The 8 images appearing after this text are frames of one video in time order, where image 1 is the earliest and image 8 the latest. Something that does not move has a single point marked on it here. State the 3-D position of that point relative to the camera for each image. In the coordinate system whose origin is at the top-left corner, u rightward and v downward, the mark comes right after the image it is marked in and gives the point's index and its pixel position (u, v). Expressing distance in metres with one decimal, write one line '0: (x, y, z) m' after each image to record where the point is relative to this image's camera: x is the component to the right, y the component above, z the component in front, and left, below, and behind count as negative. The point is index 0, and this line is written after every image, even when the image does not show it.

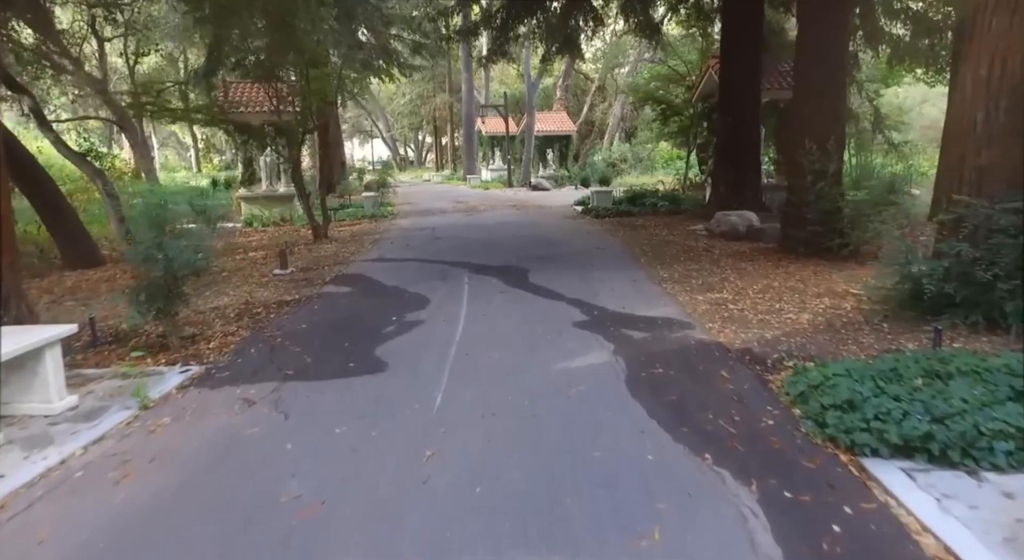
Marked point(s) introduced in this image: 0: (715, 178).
0: (+4.2, +2.1, +12.0) m
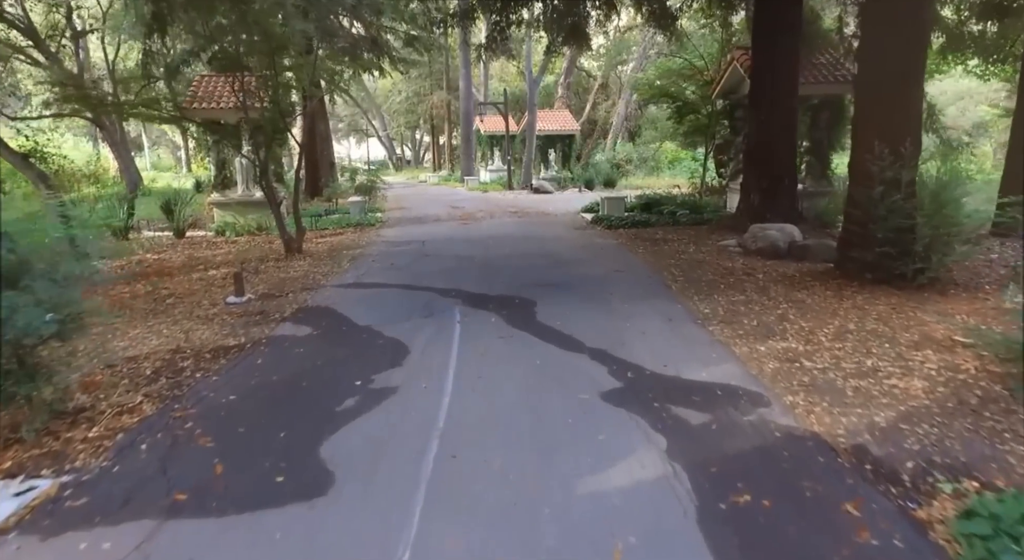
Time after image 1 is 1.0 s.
0: (+4.2, +1.7, +10.6) m
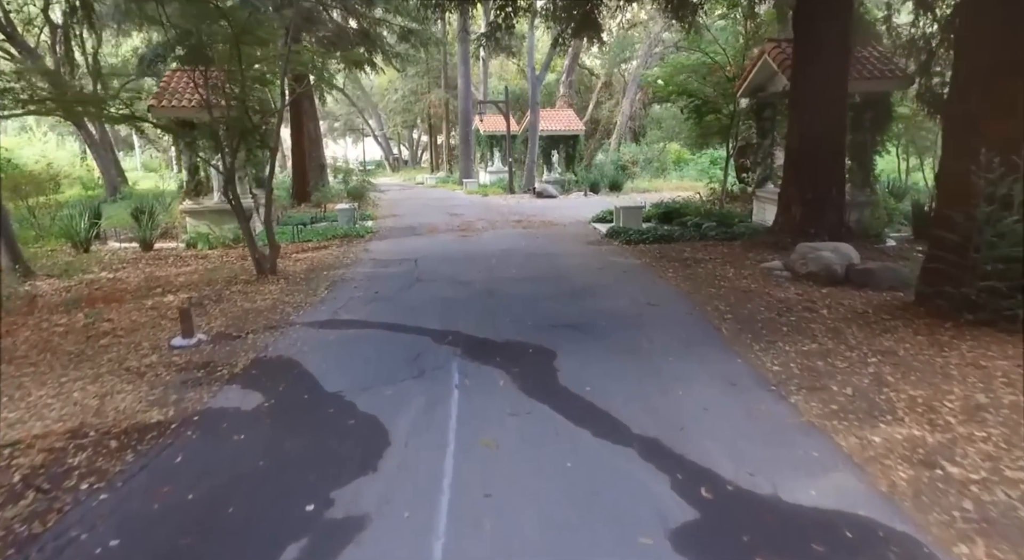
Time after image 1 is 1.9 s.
0: (+4.3, +1.3, +9.3) m
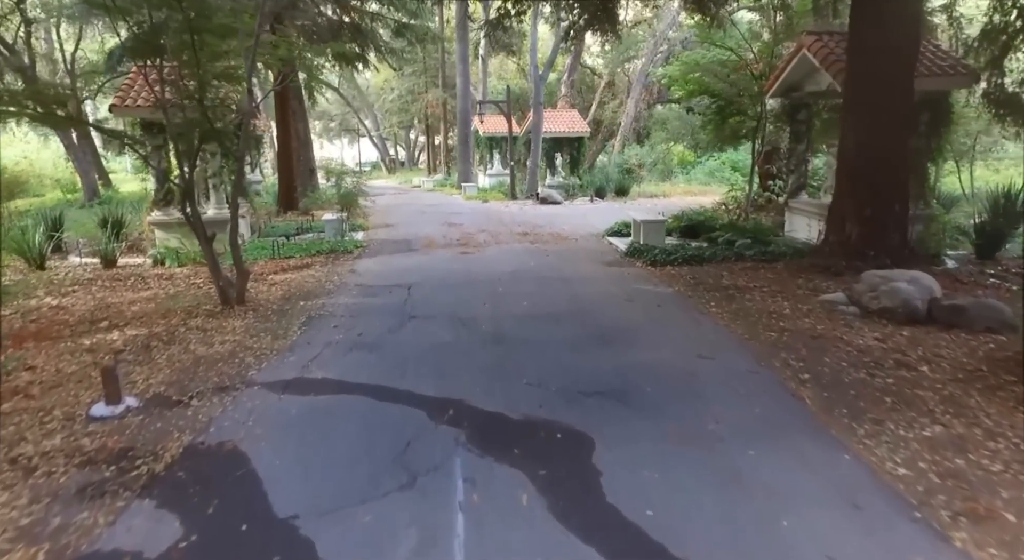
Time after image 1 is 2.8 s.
0: (+4.4, +0.9, +8.1) m
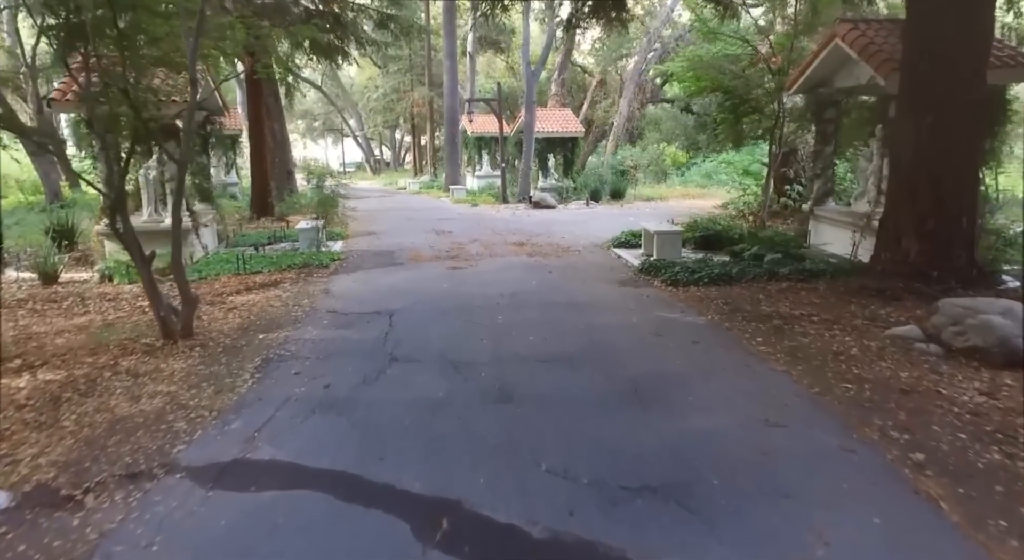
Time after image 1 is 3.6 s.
0: (+4.4, +0.7, +7.0) m
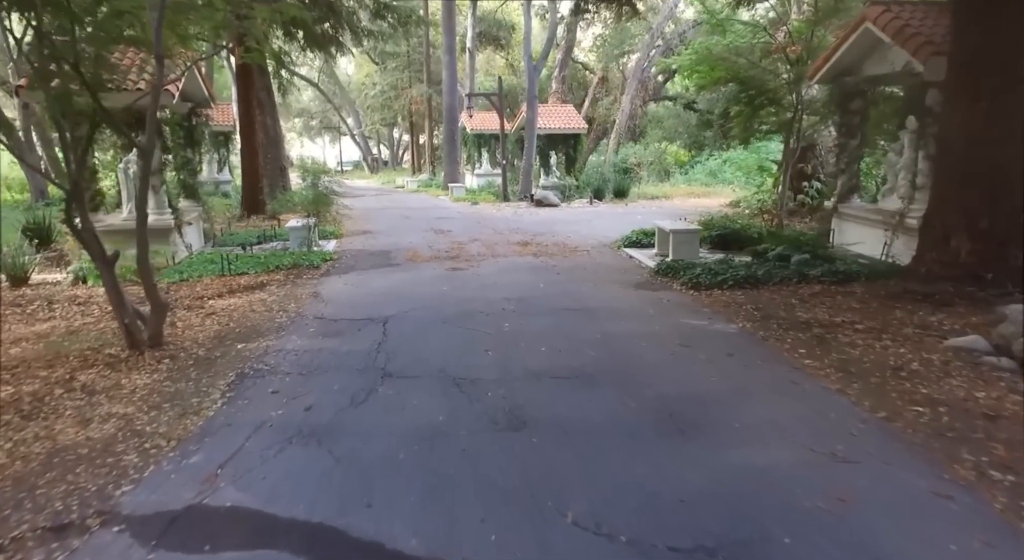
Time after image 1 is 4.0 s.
0: (+4.5, +0.6, +6.3) m
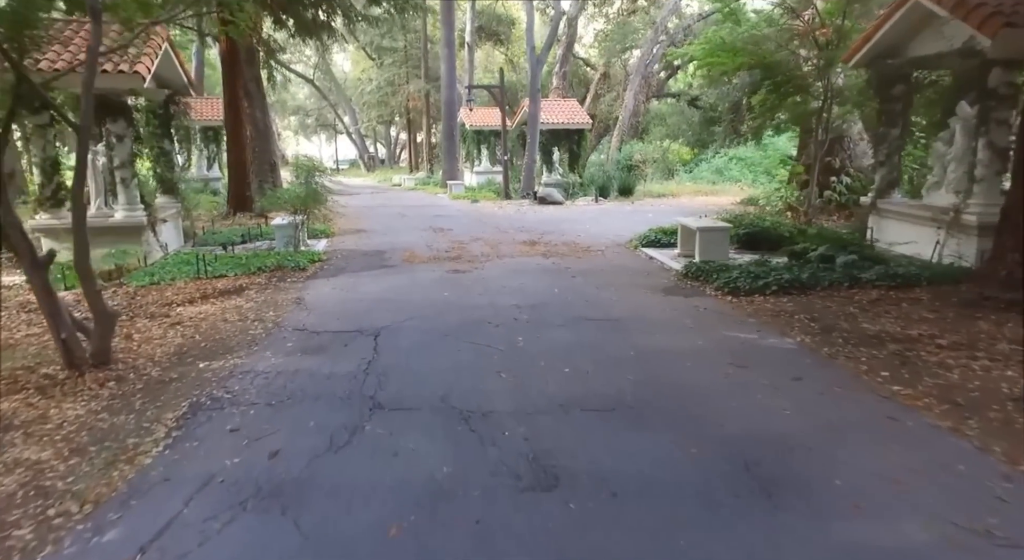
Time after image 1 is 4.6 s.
0: (+4.7, +0.6, +5.4) m
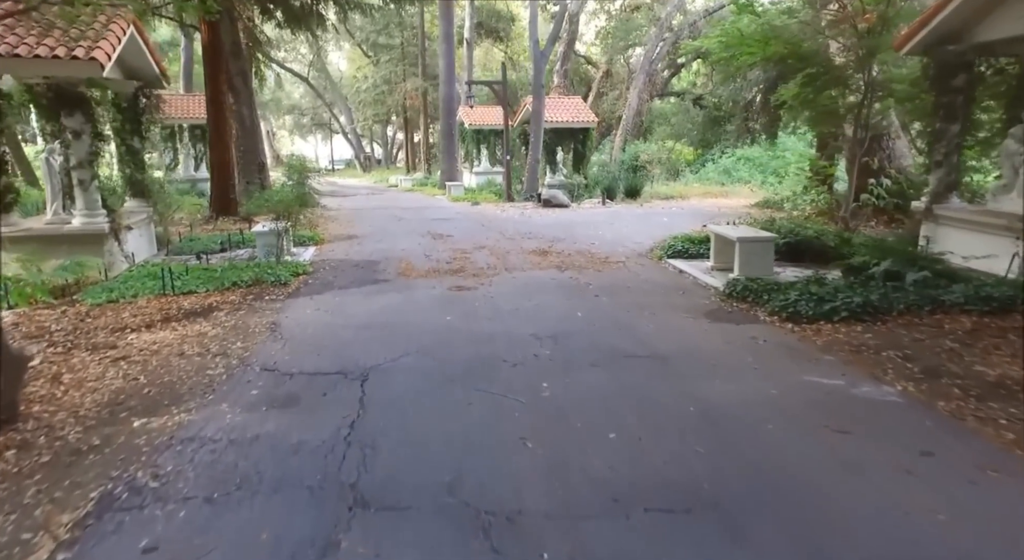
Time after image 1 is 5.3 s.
0: (+4.8, +0.4, +4.4) m
